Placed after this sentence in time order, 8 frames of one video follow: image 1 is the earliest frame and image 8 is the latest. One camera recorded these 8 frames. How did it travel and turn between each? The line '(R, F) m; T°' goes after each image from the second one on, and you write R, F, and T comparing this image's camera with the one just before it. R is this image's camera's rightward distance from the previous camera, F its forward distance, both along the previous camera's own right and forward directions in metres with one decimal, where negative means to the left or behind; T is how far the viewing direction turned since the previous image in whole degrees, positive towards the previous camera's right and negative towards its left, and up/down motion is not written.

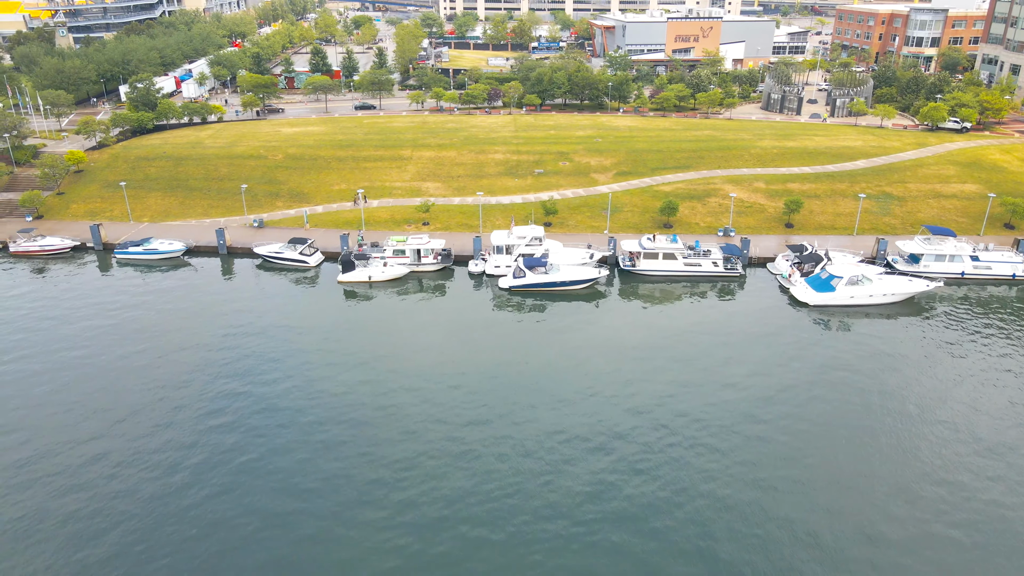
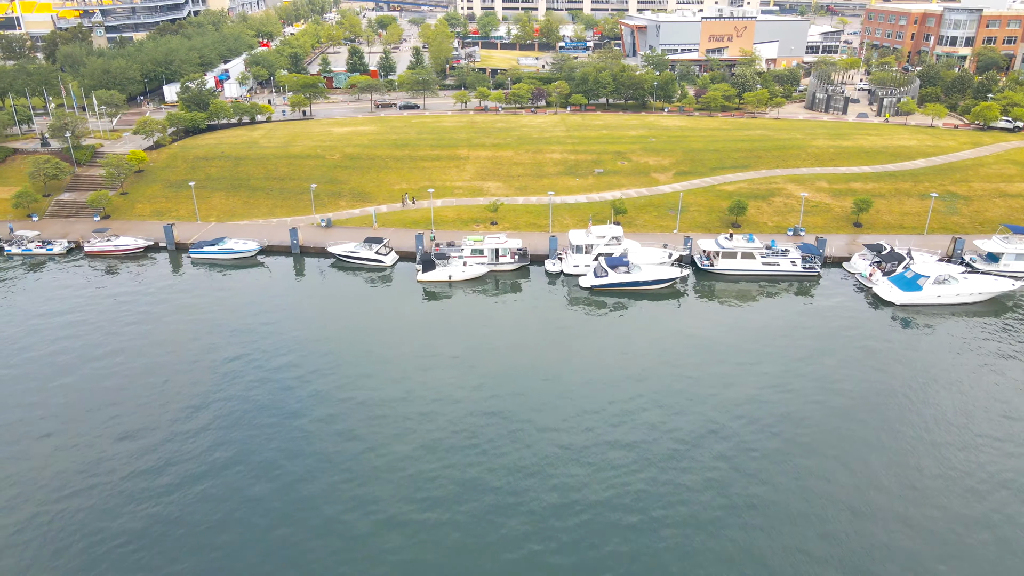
(-3.6, -0.1) m; 0°
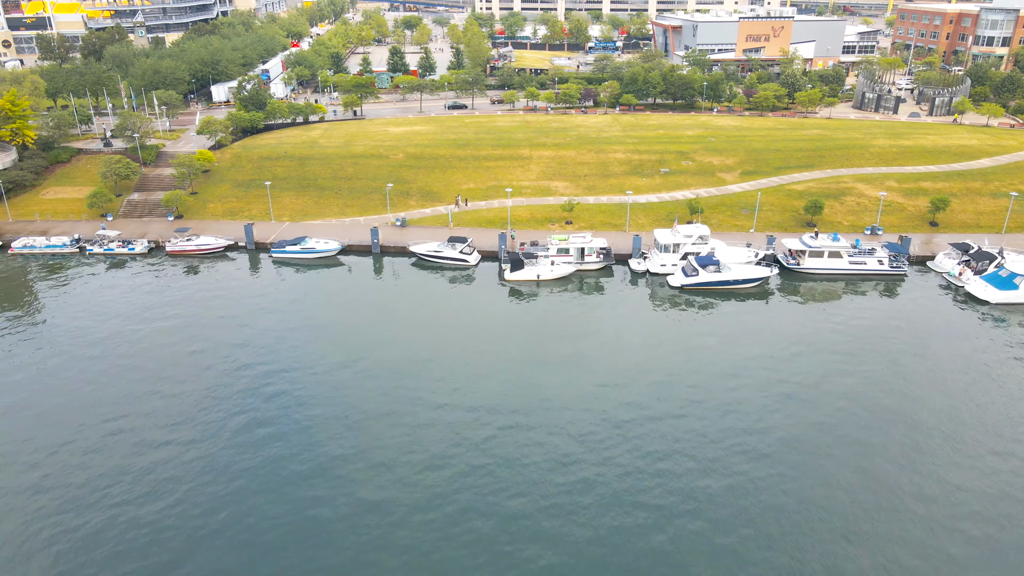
(-4.0, -0.1) m; 0°
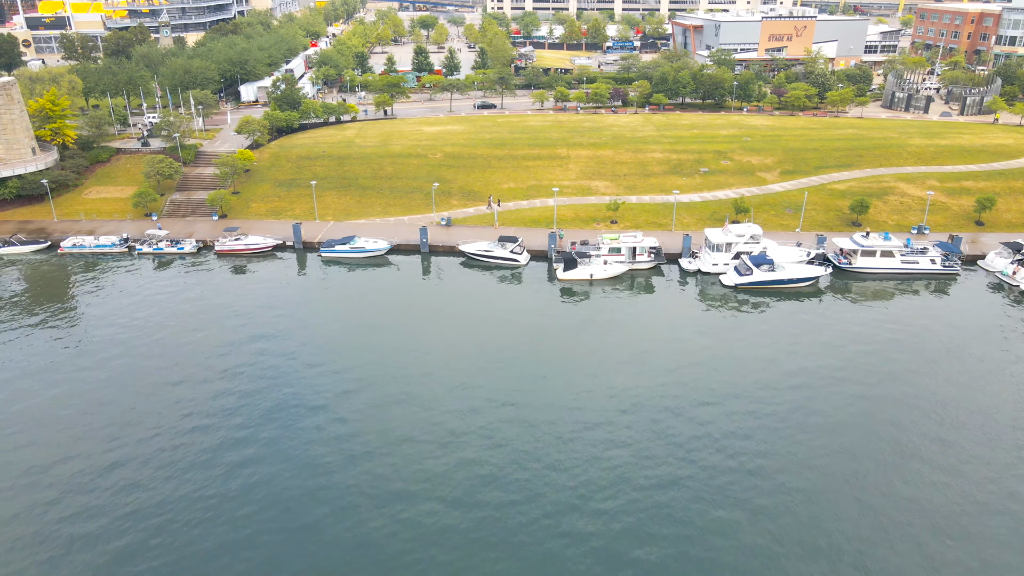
(-2.4, -0.1) m; 0°
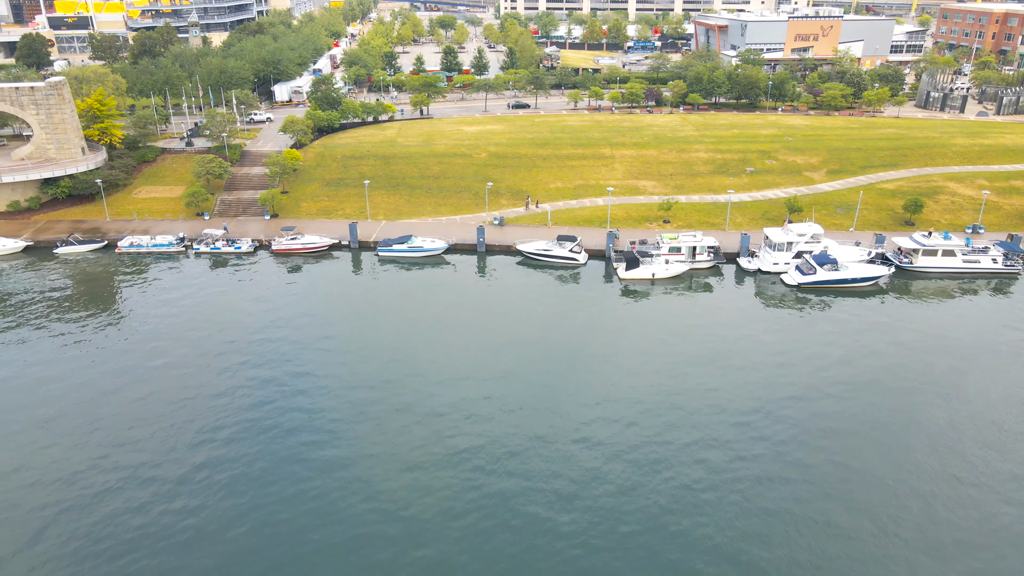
(-2.8, 0.0) m; 0°
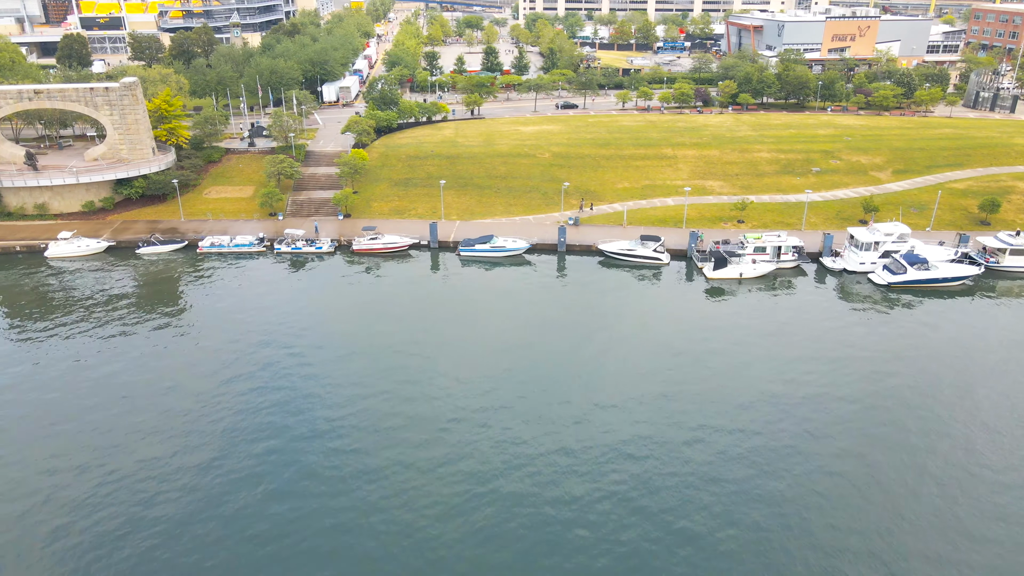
(-4.0, 0.0) m; 0°
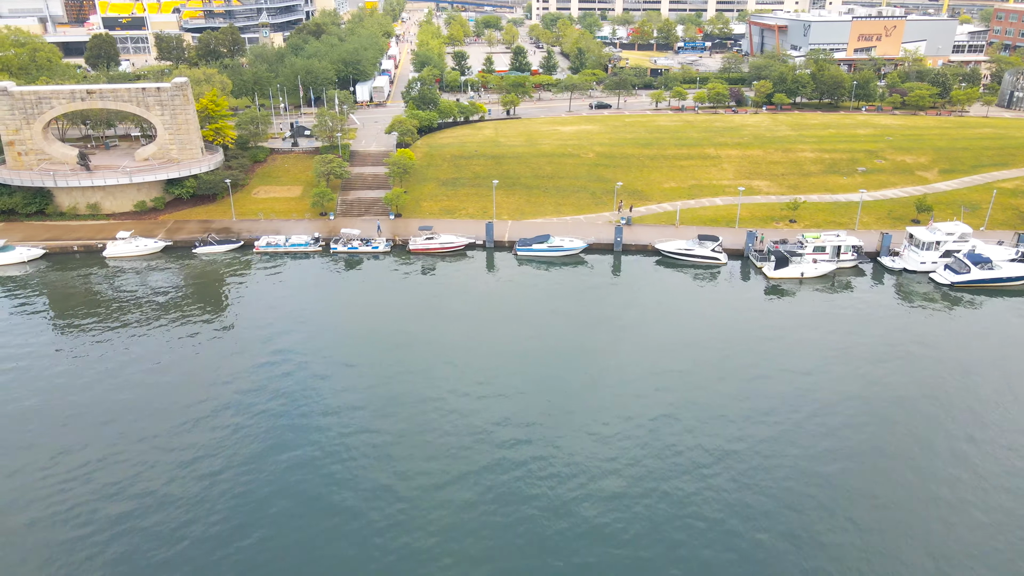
(-2.8, 0.0) m; 0°
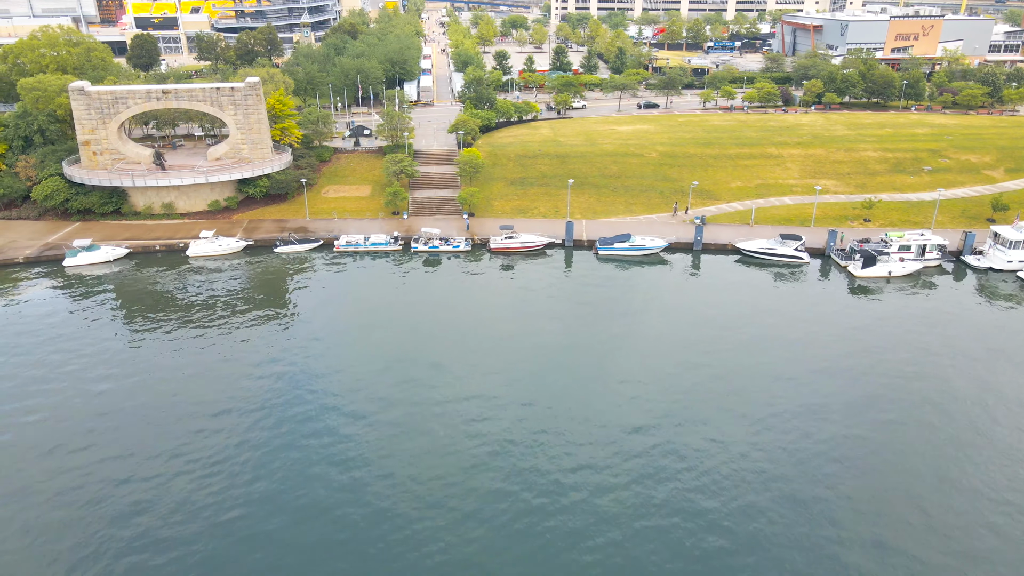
(-4.0, +0.1) m; 0°
